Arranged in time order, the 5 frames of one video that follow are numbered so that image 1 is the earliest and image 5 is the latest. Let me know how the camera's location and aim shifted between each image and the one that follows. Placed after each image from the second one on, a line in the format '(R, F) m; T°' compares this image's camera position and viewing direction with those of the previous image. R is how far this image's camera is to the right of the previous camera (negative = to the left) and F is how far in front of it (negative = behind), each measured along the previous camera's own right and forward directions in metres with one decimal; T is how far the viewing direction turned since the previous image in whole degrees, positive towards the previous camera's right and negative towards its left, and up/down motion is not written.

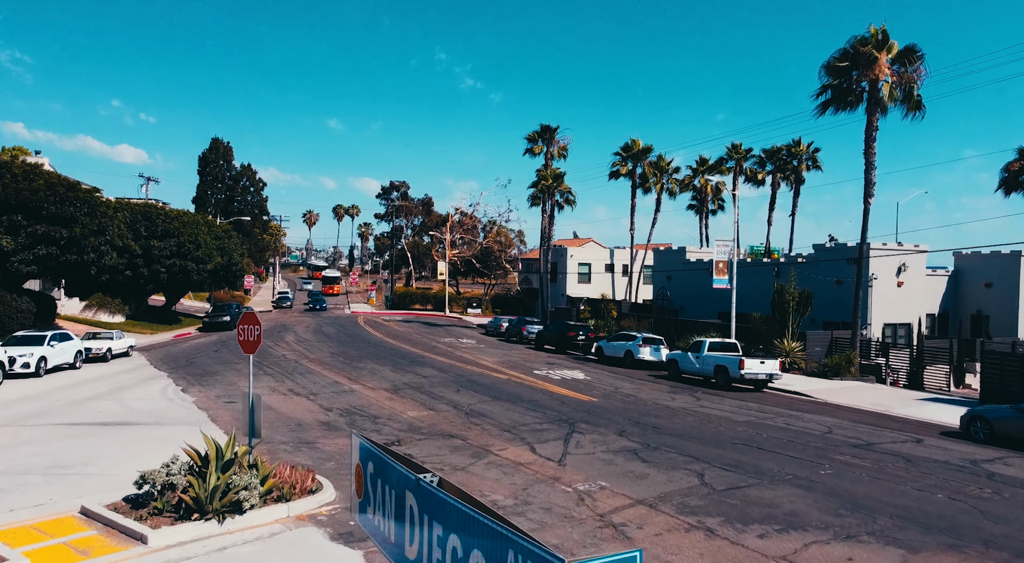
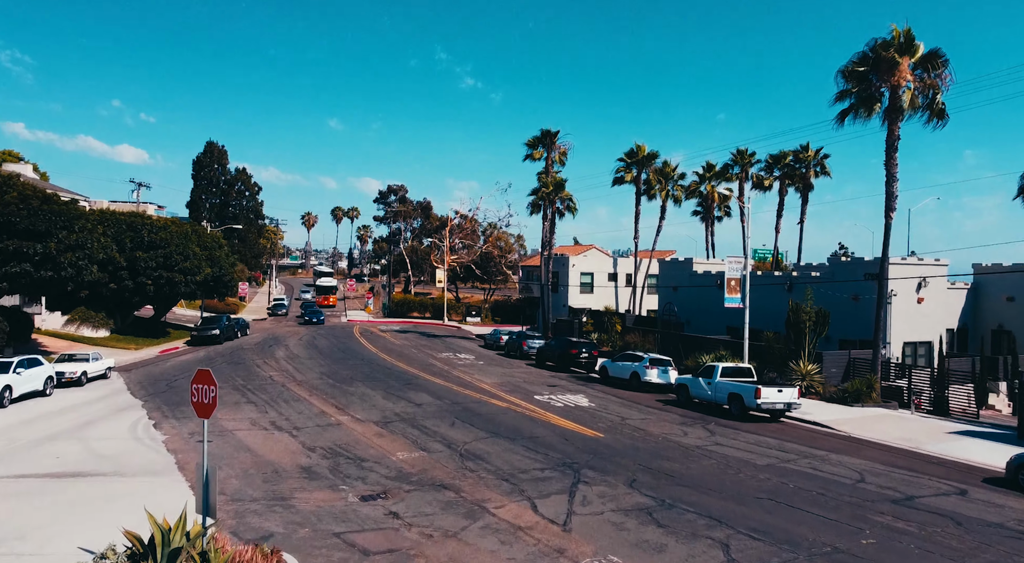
(0.0, +1.6) m; 0°
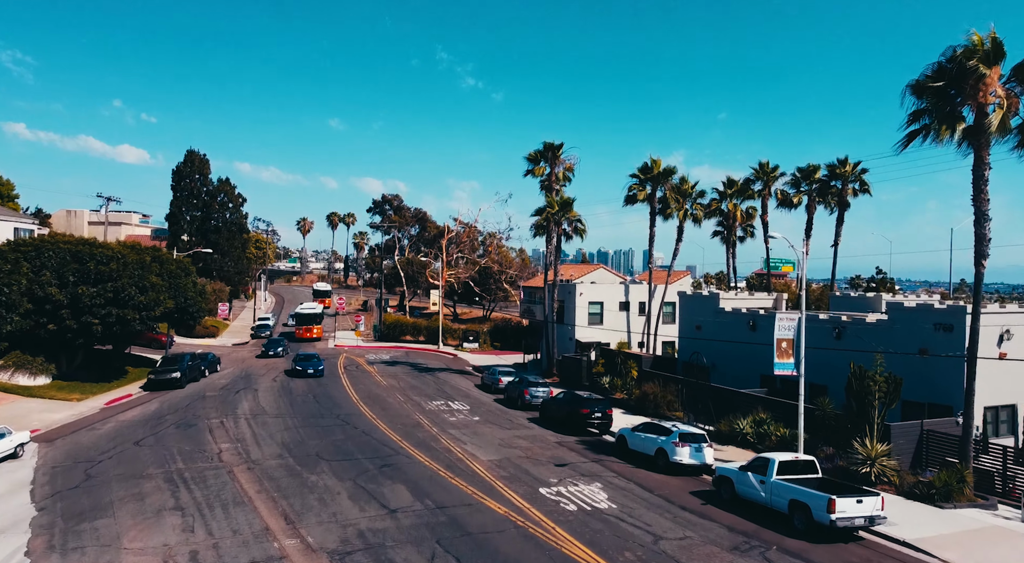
(0.0, +5.0) m; 0°
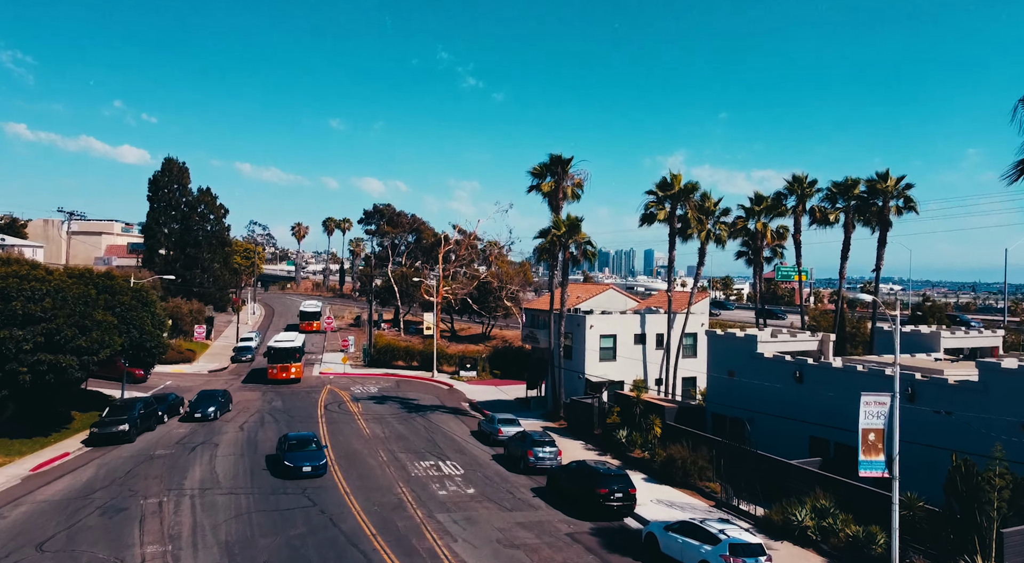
(0.0, +5.1) m; 0°
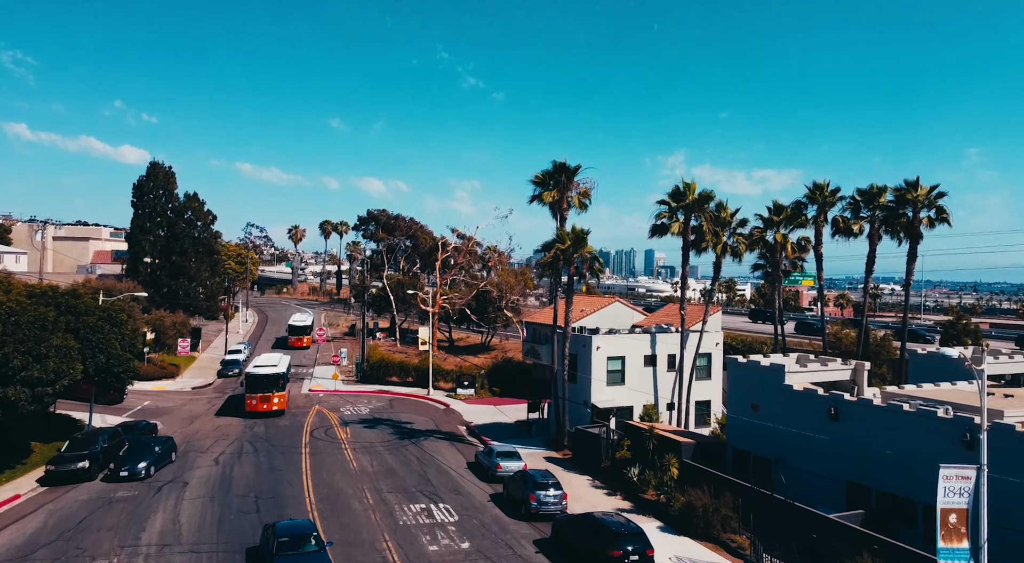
(0.0, +2.9) m; 0°
